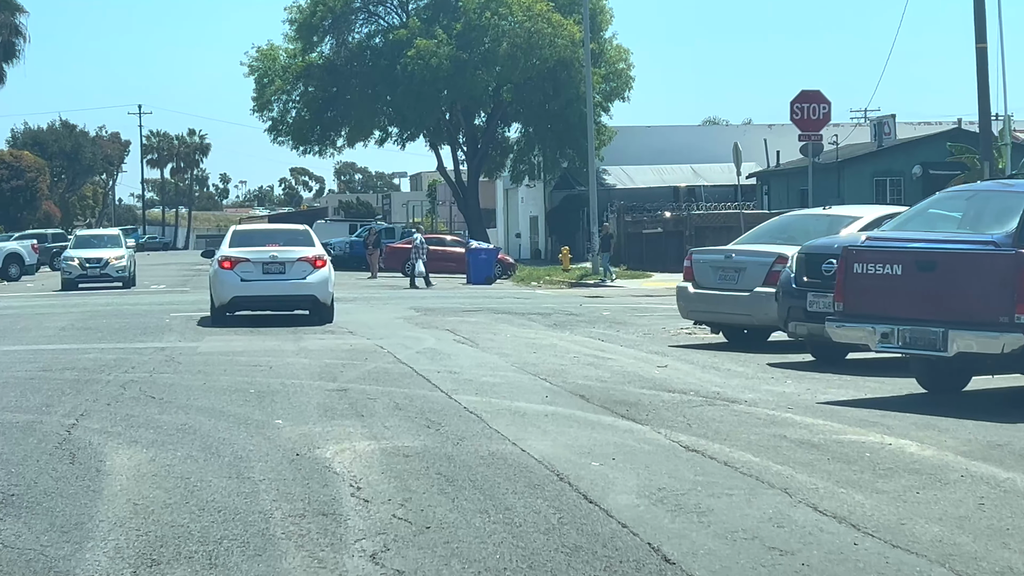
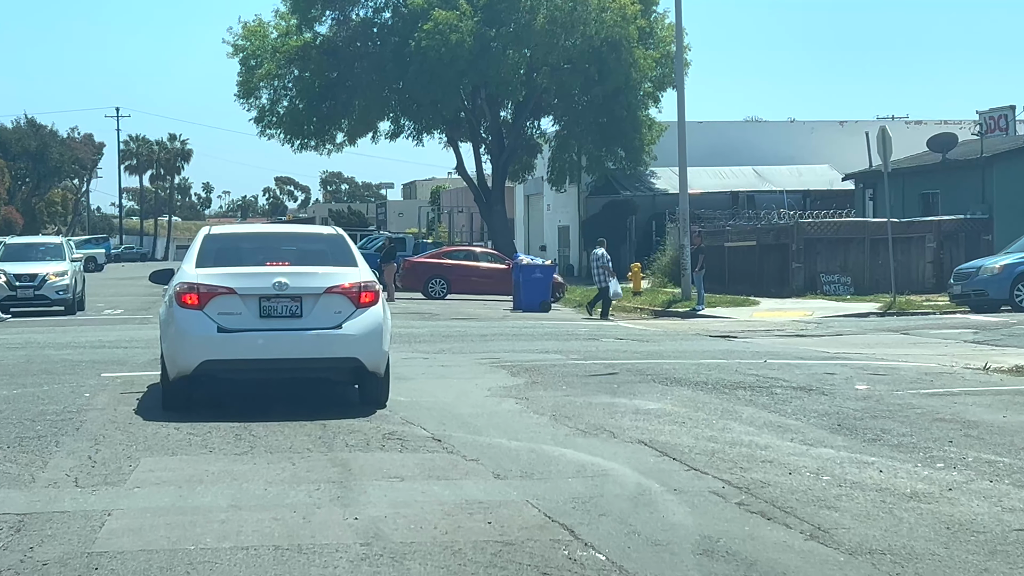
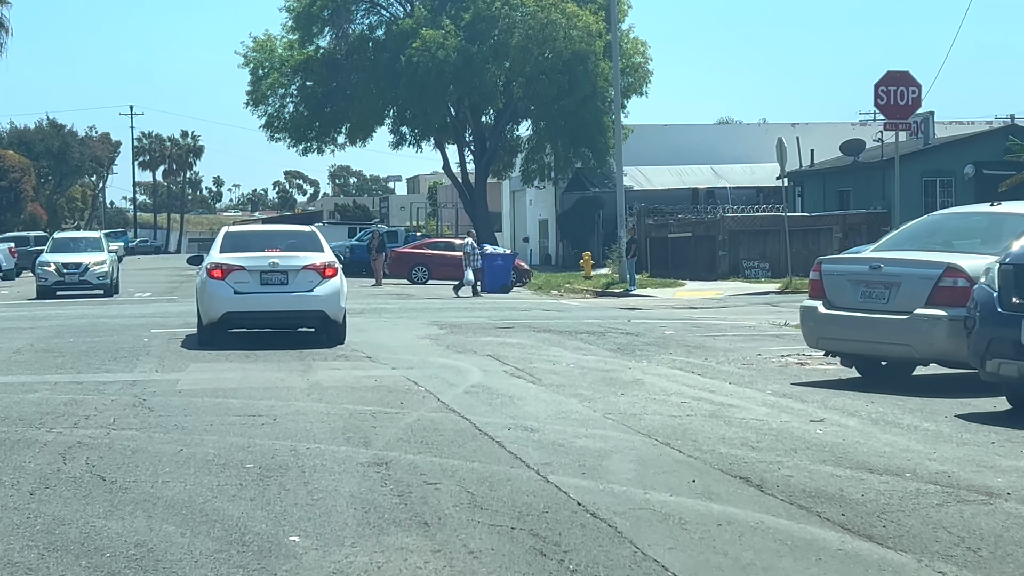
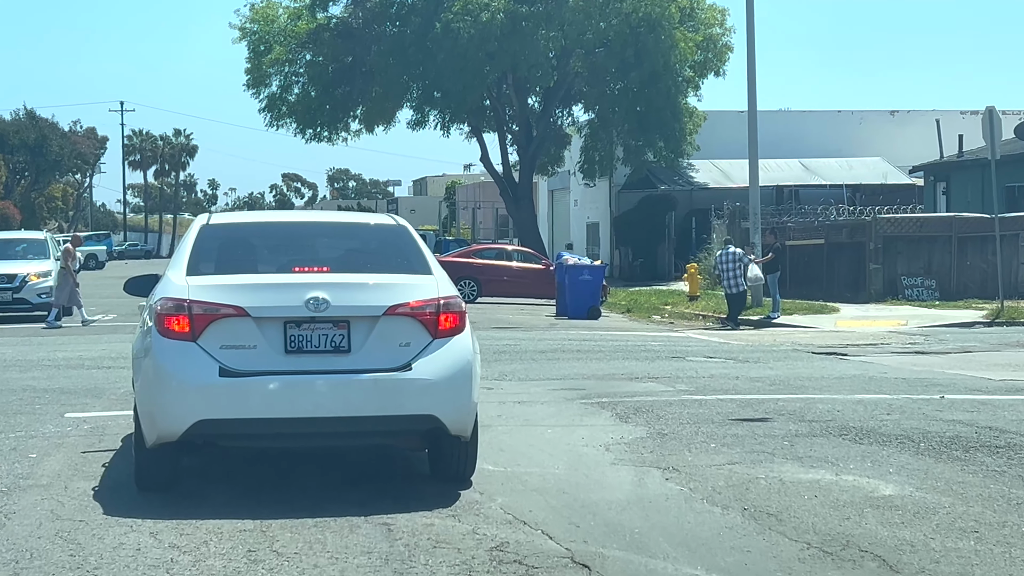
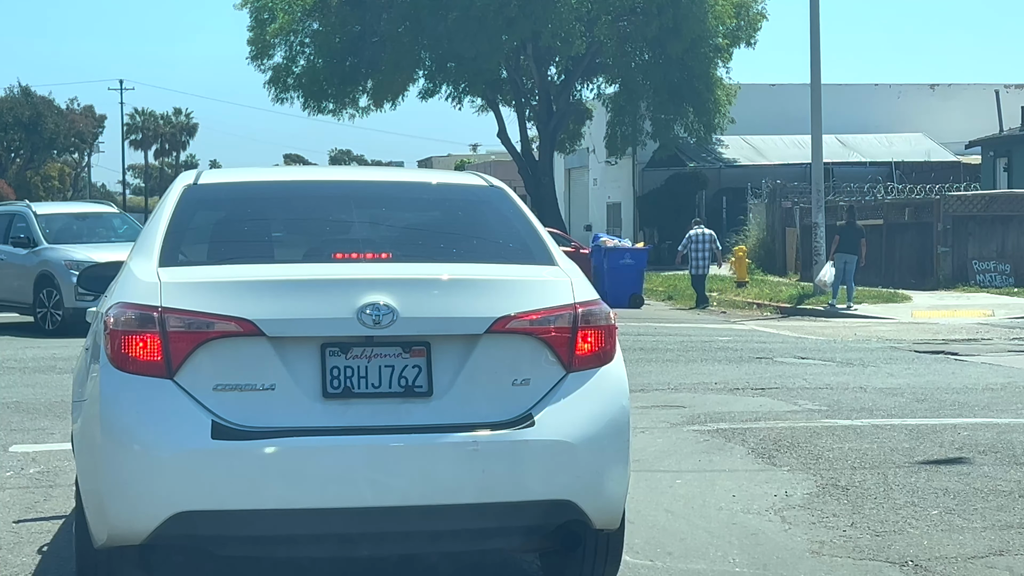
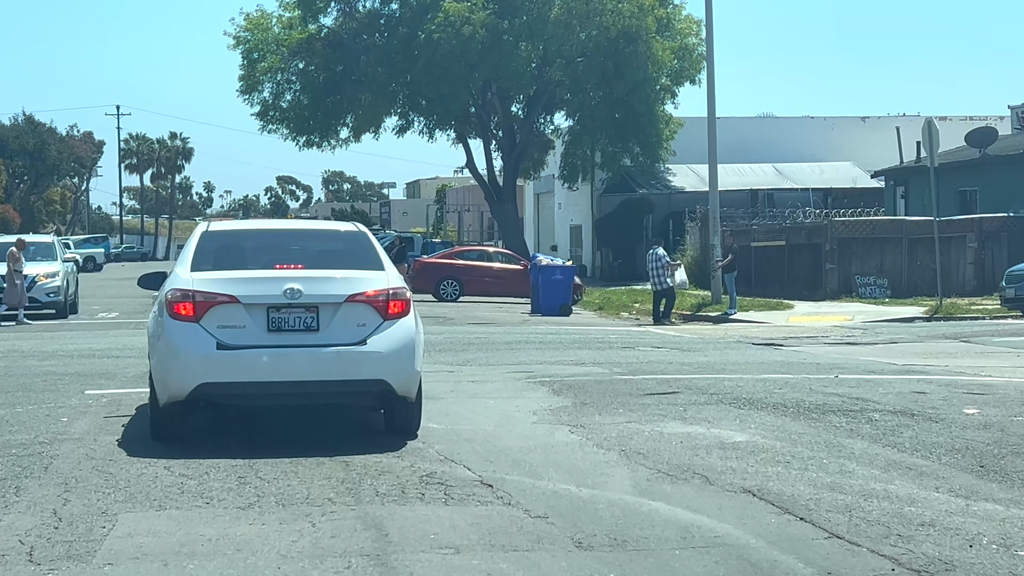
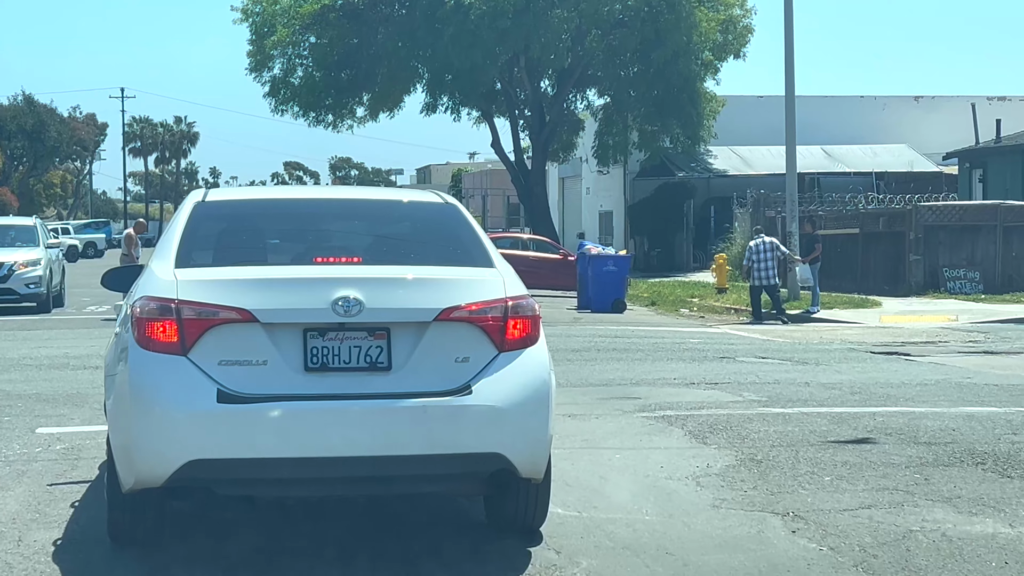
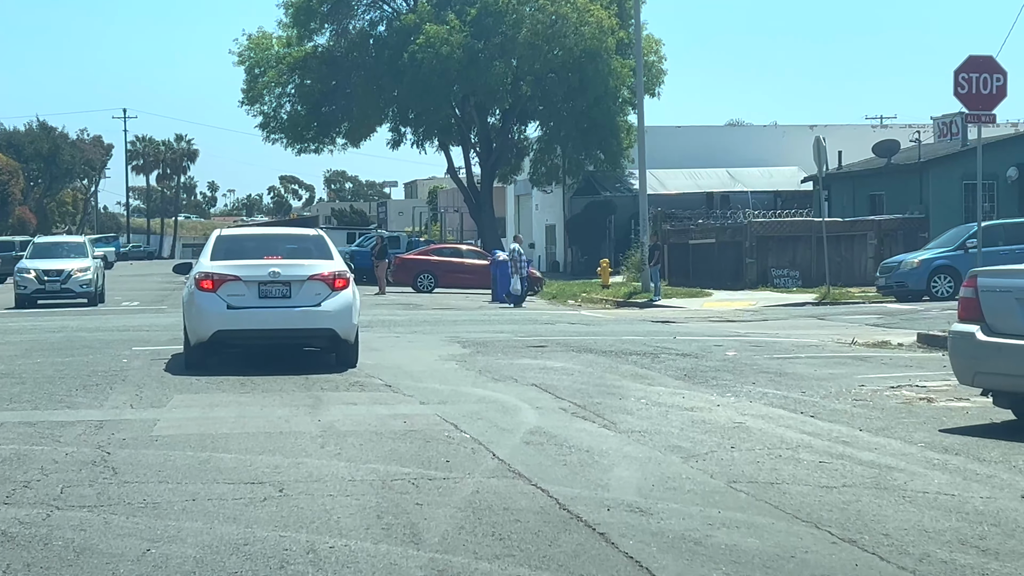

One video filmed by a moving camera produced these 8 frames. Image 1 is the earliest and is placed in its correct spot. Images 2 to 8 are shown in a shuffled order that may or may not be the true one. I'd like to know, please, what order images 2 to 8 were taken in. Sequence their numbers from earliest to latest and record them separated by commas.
3, 8, 2, 6, 4, 7, 5
